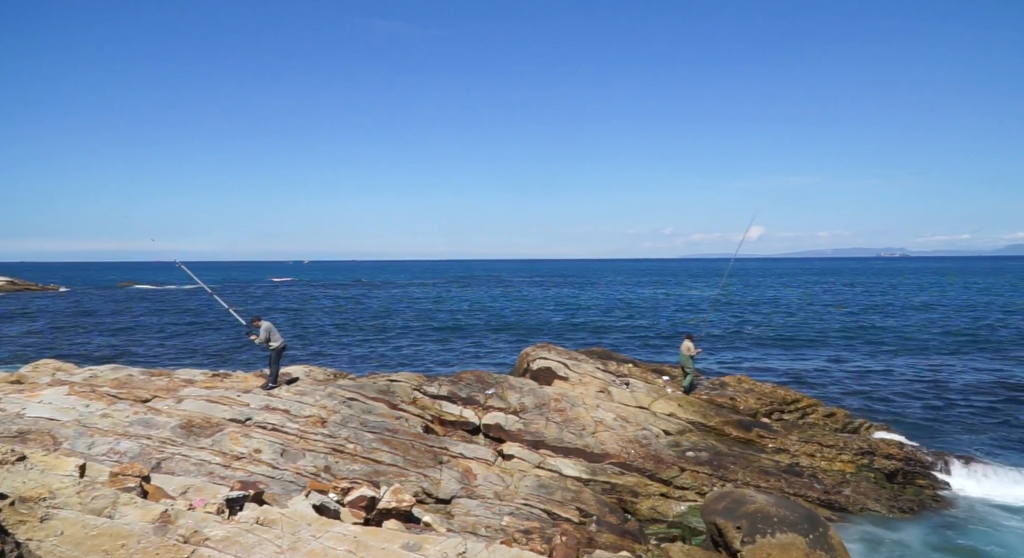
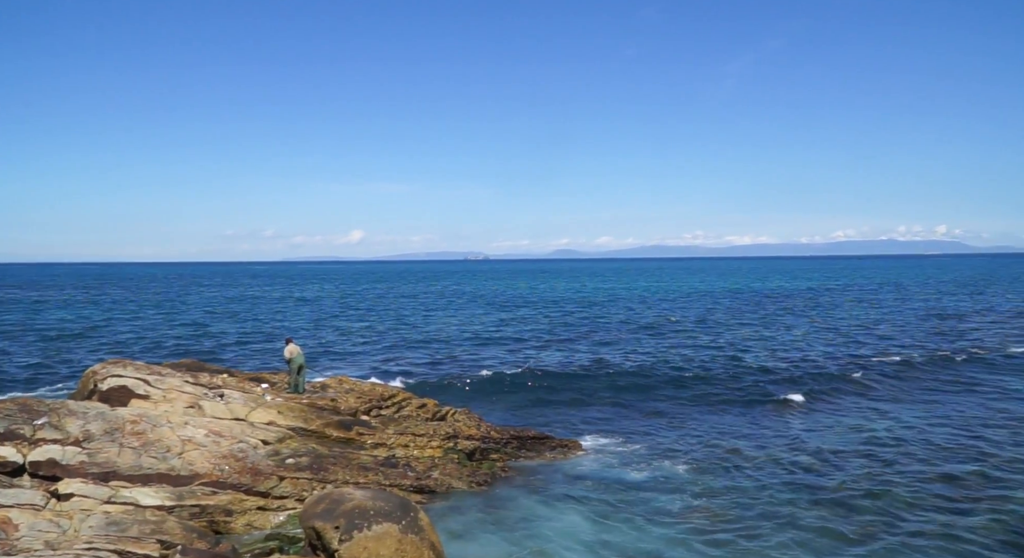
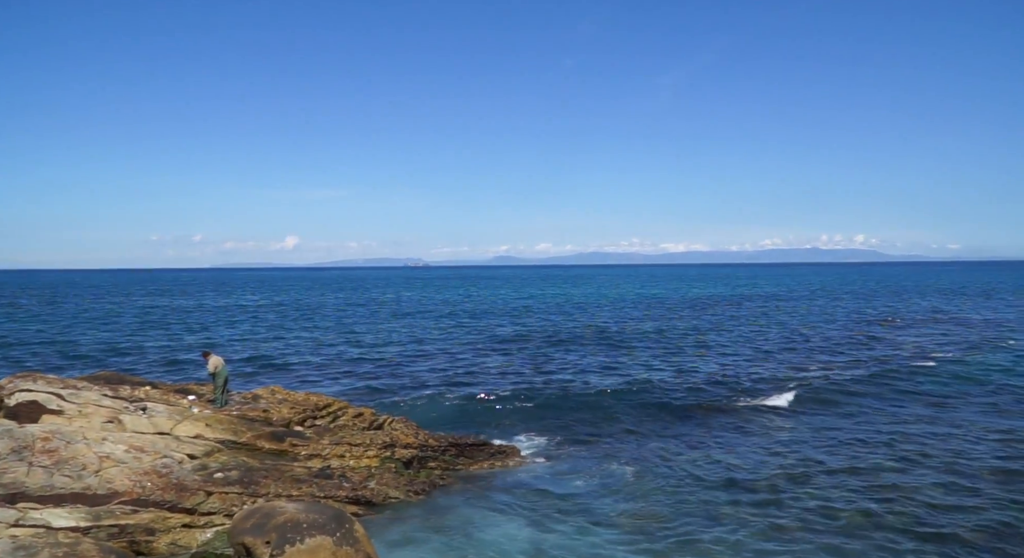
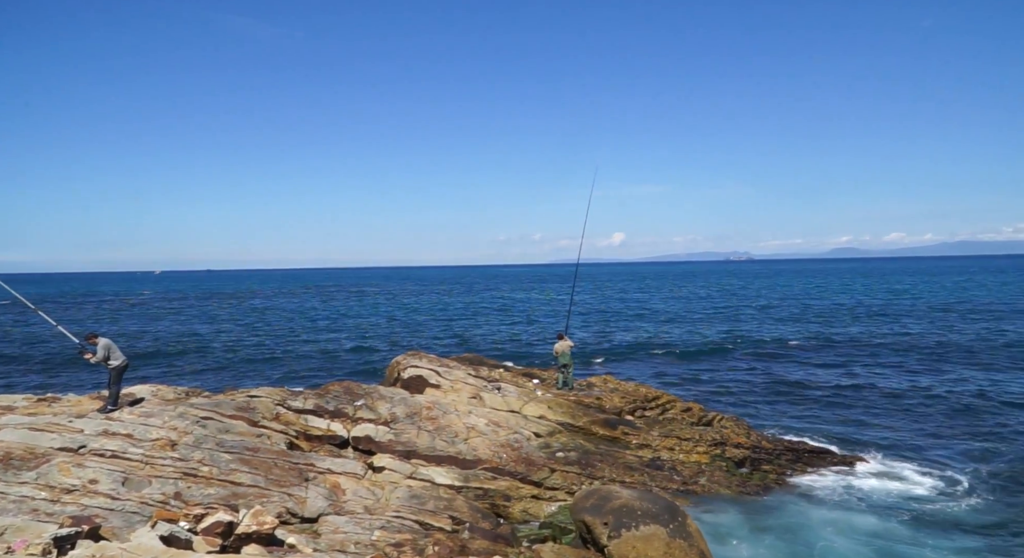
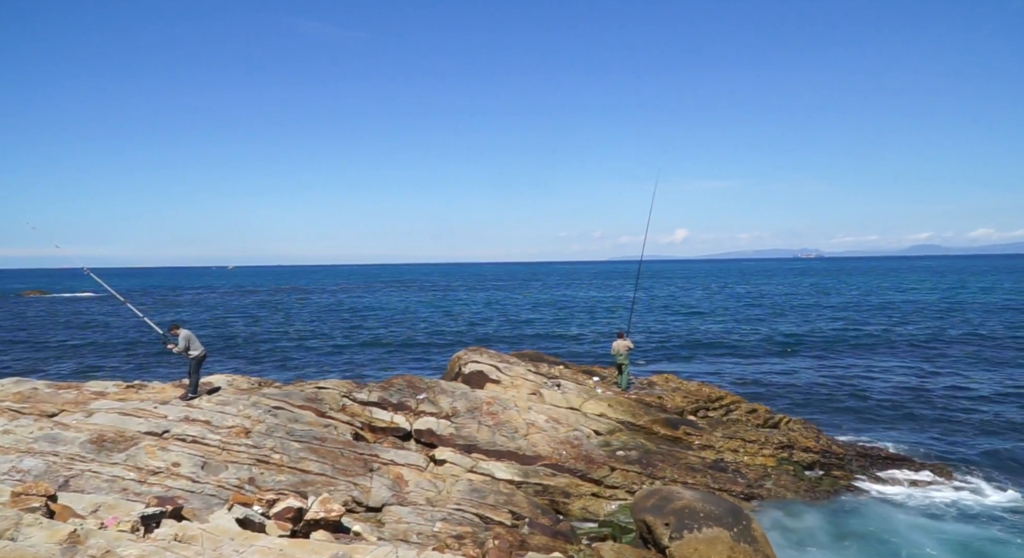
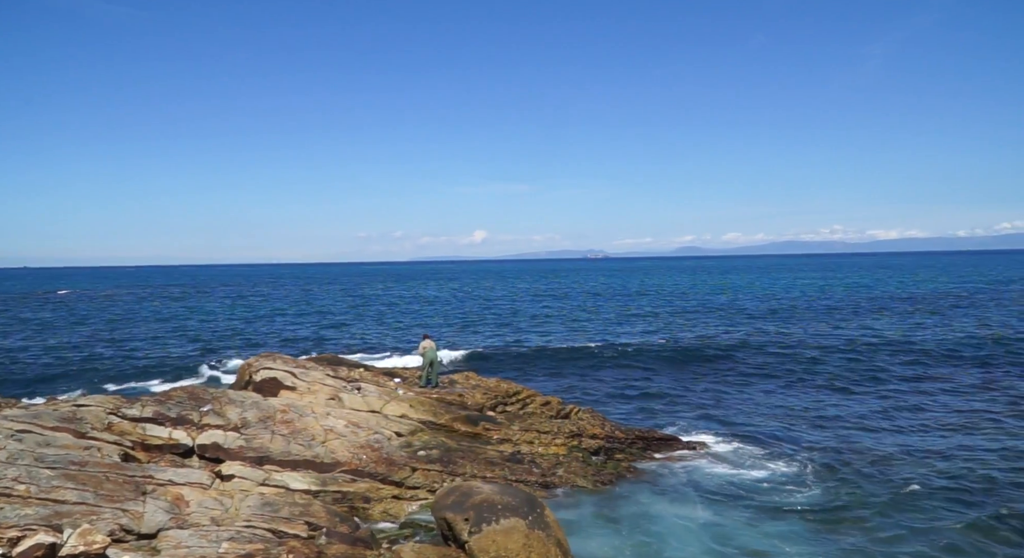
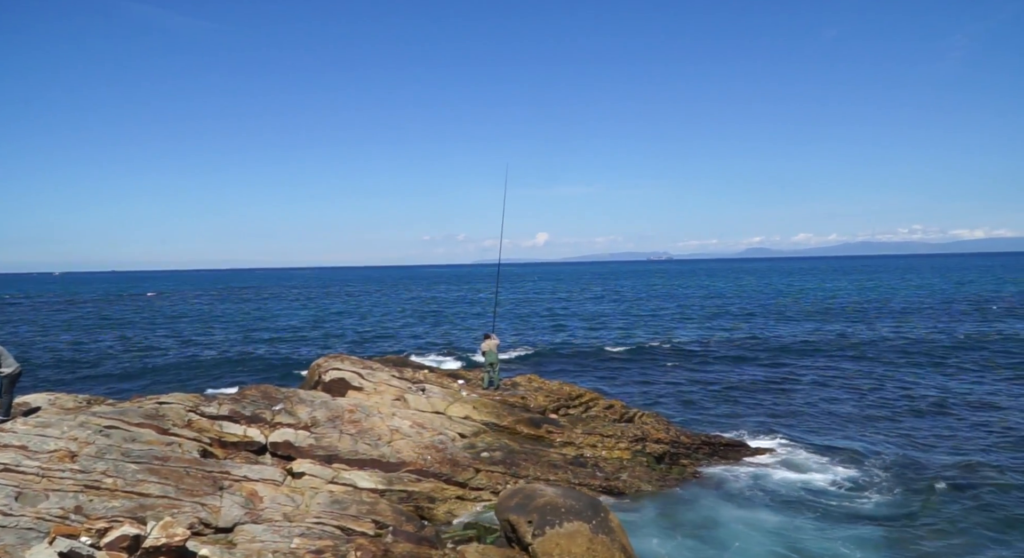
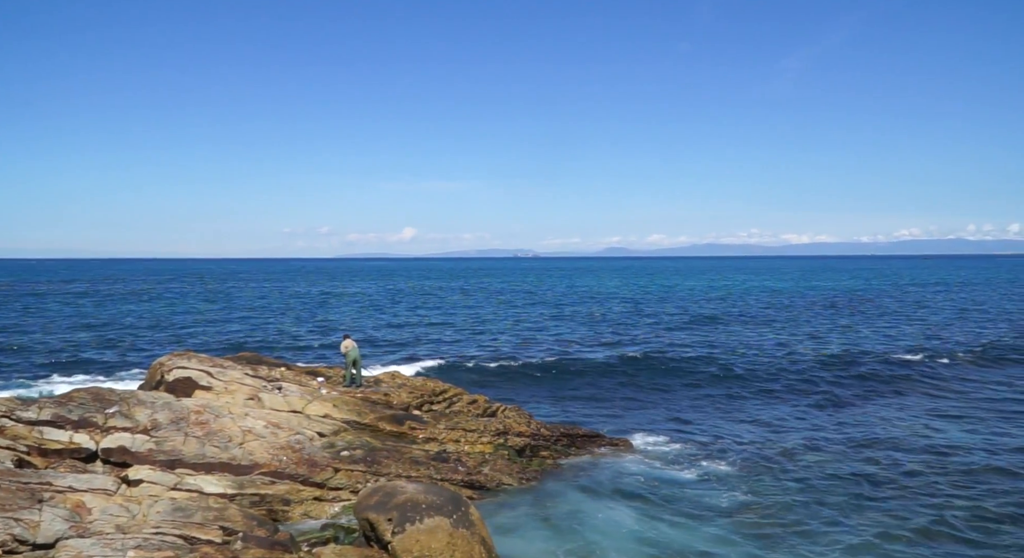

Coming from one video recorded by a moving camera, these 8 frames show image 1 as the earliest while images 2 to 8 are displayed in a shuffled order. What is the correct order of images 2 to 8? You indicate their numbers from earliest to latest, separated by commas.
5, 4, 7, 6, 8, 2, 3
